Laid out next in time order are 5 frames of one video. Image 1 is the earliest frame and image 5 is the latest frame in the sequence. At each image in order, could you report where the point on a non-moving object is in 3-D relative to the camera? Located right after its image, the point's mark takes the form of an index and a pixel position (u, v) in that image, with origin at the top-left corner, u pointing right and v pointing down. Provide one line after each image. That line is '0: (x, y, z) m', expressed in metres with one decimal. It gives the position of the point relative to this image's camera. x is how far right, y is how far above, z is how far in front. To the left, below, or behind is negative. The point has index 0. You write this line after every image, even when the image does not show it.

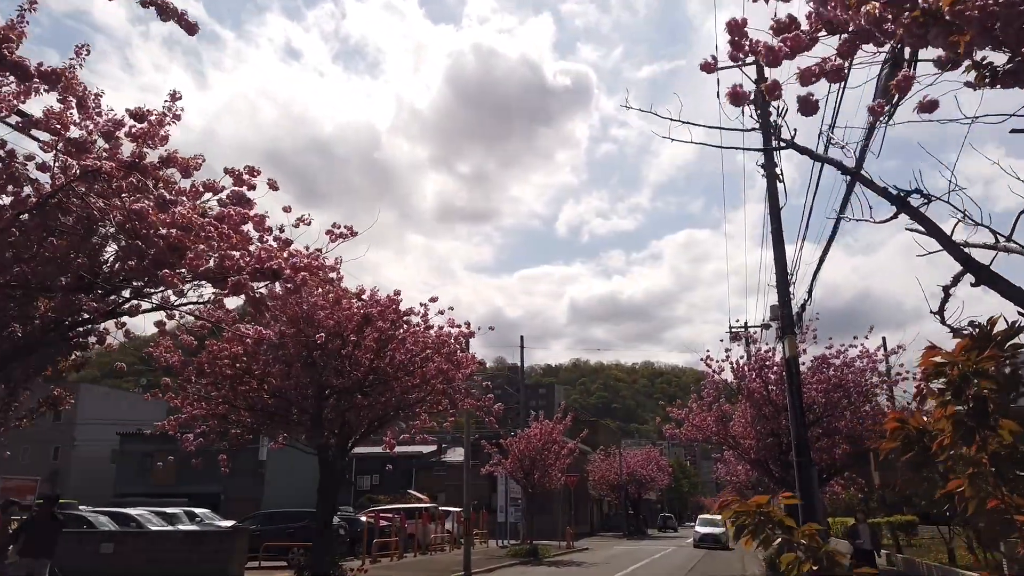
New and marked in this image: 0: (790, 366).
0: (+5.1, -1.4, +14.4) m
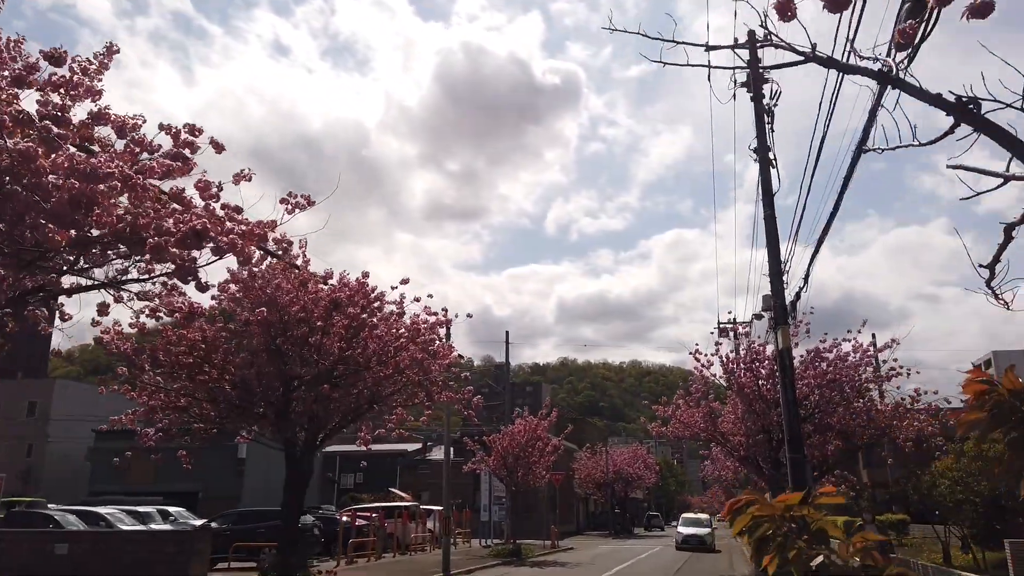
0: (+4.8, -1.2, +13.8) m
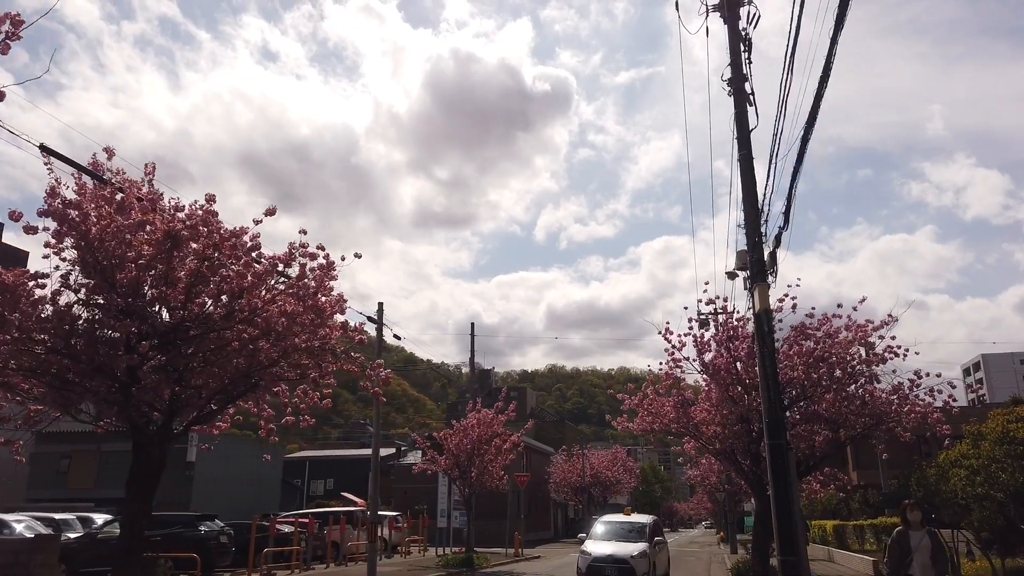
0: (+3.6, -0.5, +11.3) m
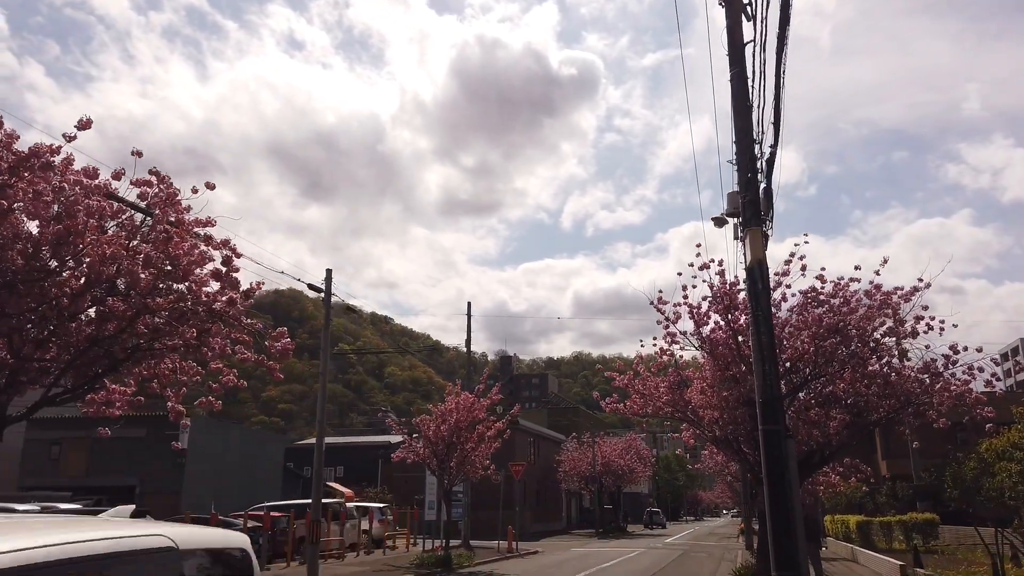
0: (+2.8, +0.1, +9.1) m
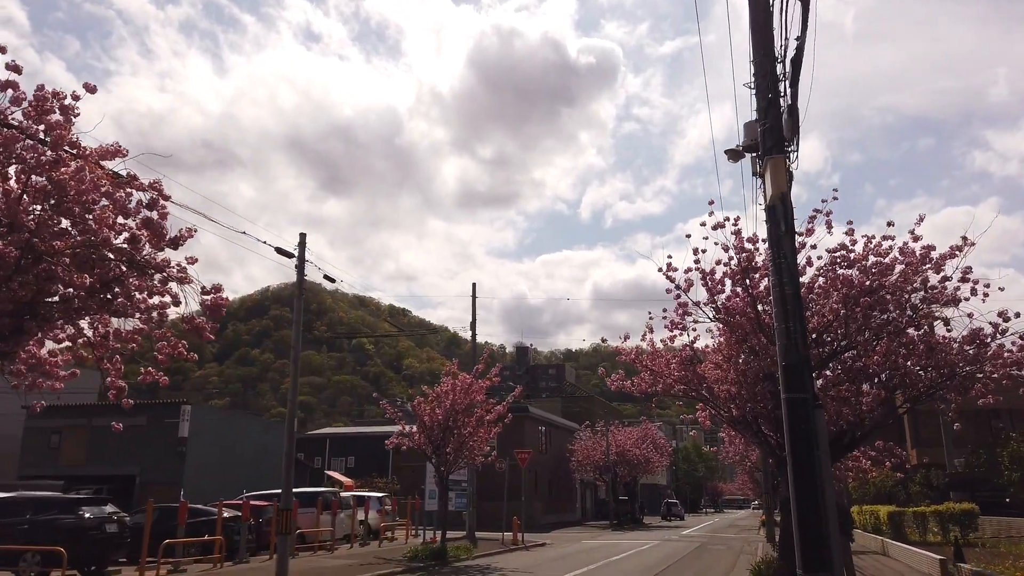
0: (+2.5, +0.6, +7.6) m
